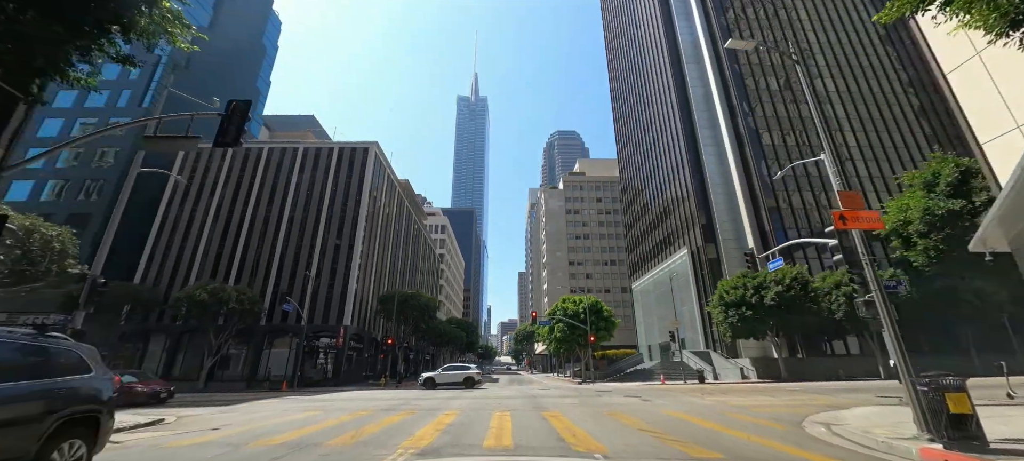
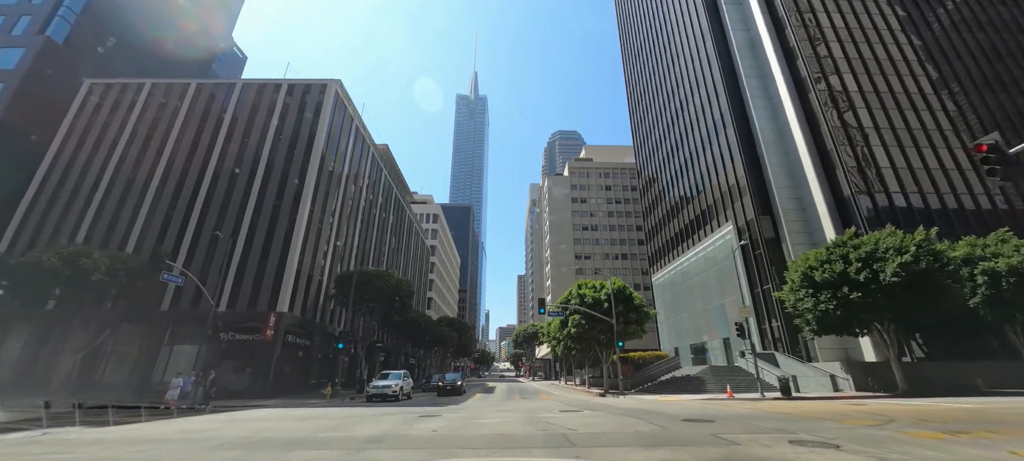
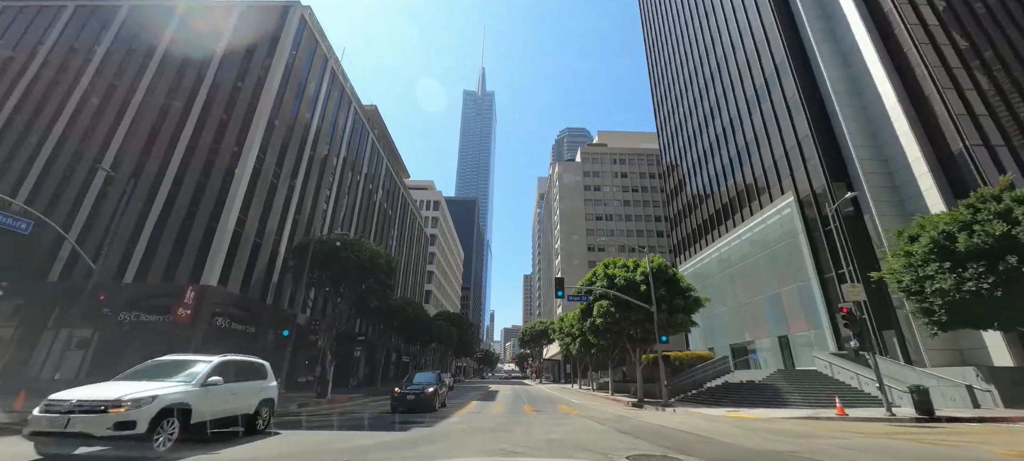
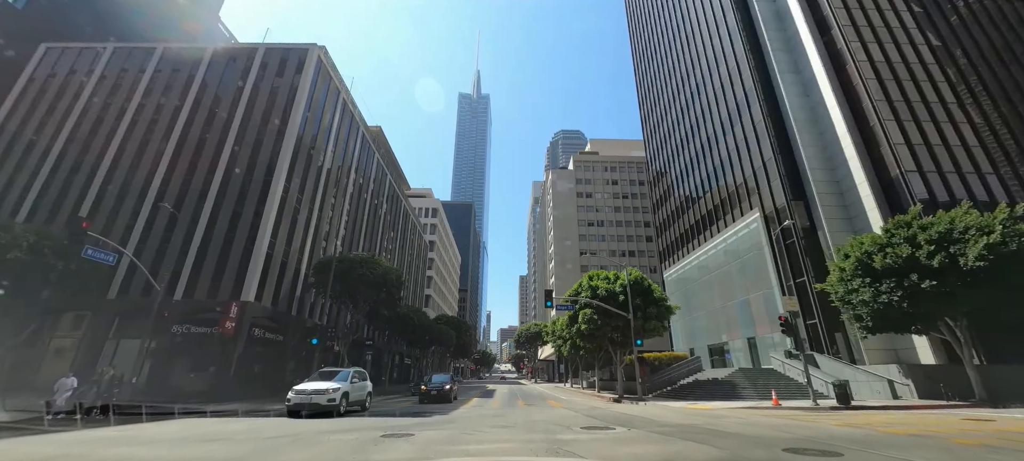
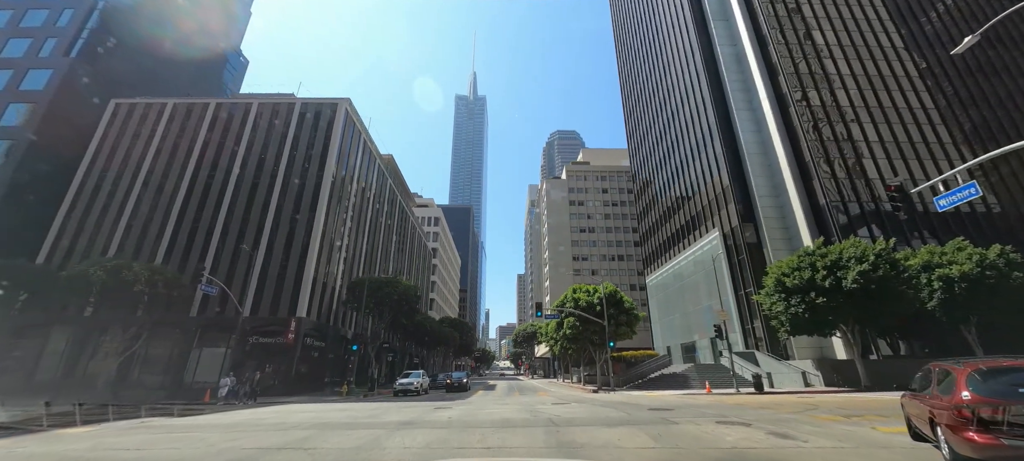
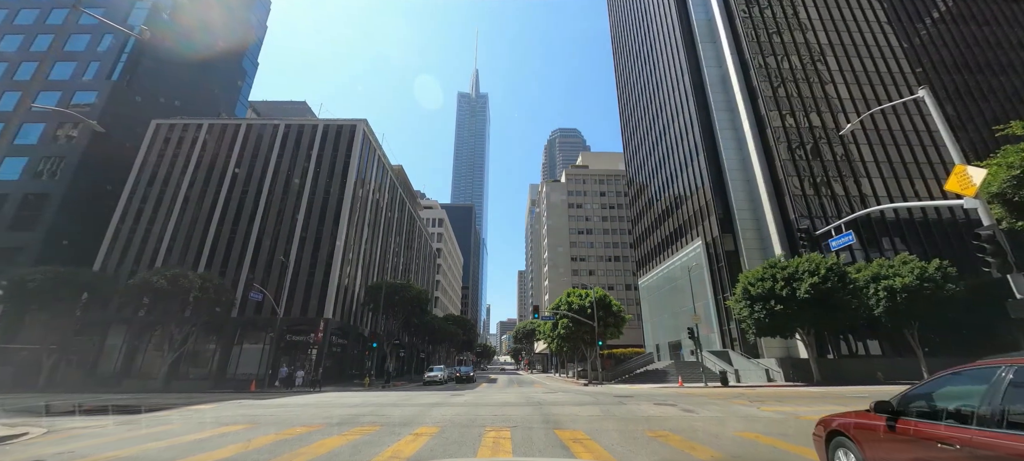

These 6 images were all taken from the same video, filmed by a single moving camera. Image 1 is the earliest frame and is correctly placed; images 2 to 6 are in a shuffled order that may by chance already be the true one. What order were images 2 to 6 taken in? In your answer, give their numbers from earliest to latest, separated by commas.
6, 5, 2, 4, 3
